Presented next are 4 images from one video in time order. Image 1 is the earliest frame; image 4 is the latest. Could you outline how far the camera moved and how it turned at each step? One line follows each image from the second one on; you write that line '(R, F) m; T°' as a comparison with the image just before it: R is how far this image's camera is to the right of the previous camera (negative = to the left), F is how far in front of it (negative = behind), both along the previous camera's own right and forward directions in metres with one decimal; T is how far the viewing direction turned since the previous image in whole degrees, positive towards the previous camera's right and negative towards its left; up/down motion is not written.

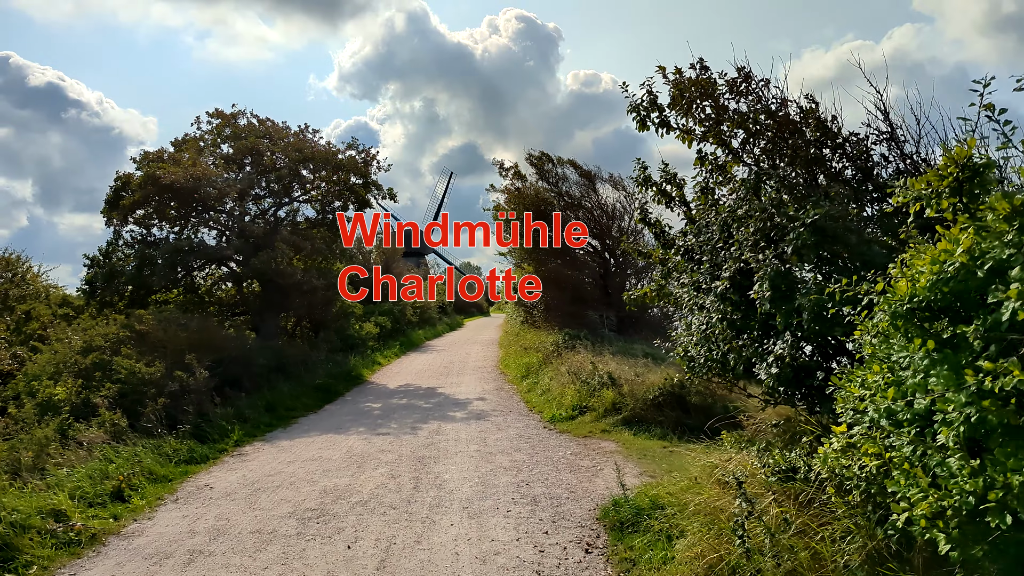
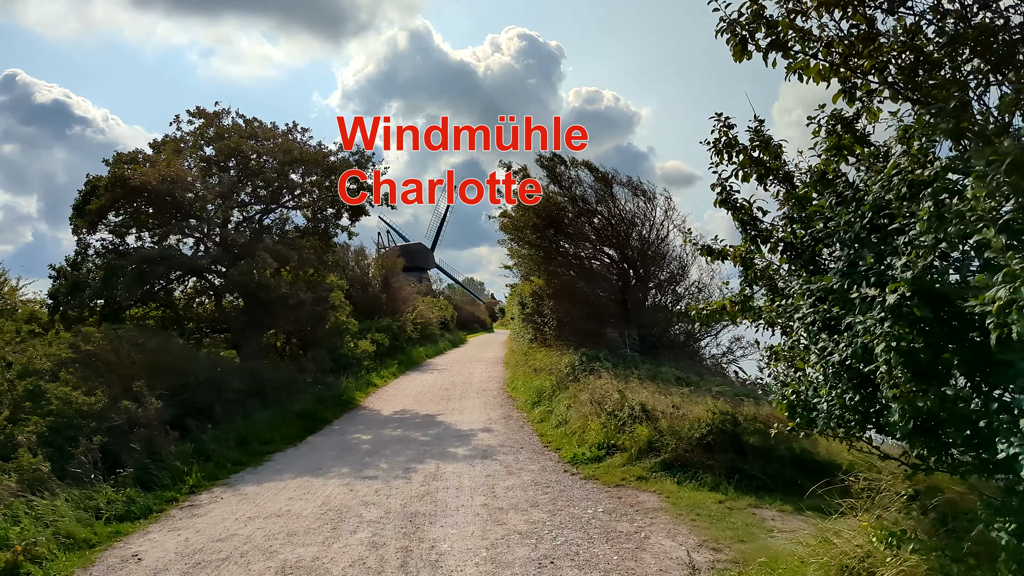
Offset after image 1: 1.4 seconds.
(-0.1, +1.6) m; 0°
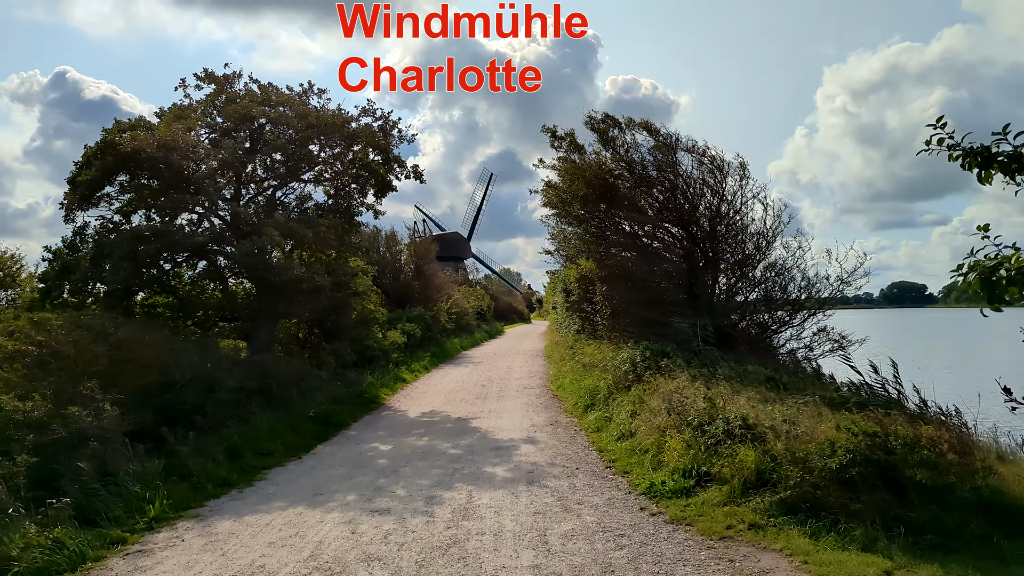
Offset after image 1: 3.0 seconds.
(-0.2, +2.0) m; -3°
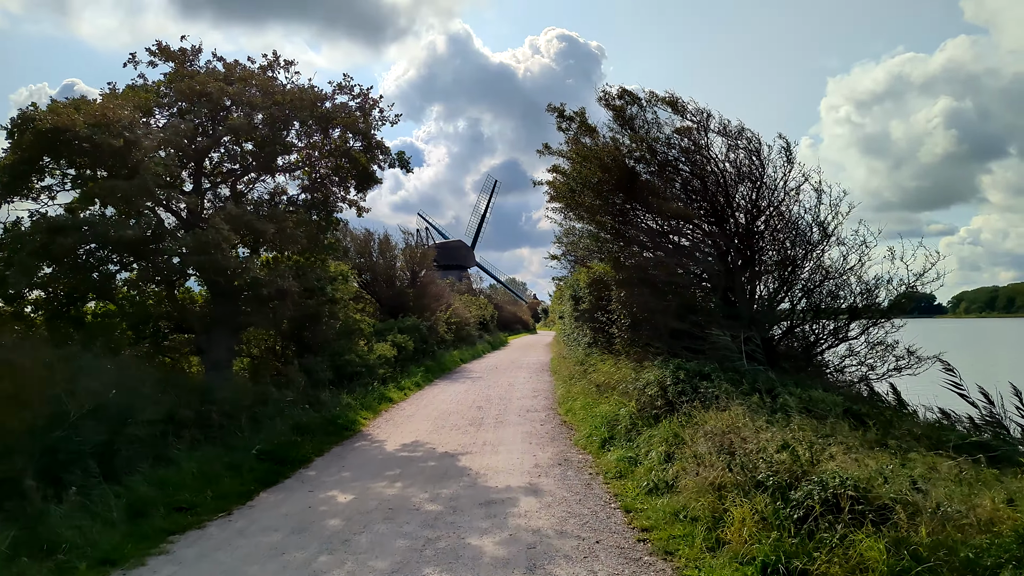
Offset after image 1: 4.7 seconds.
(+0.1, +2.0) m; 0°
